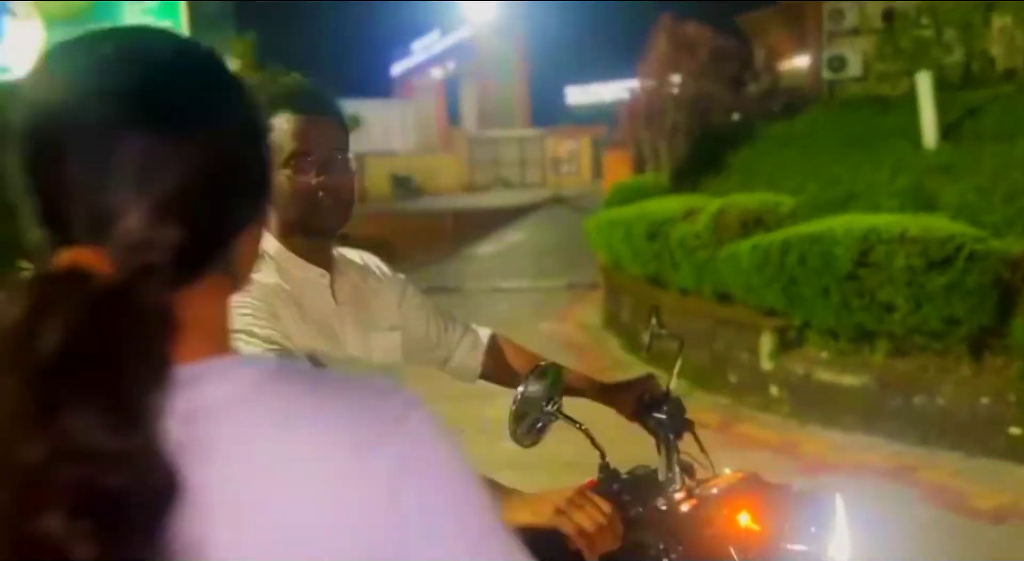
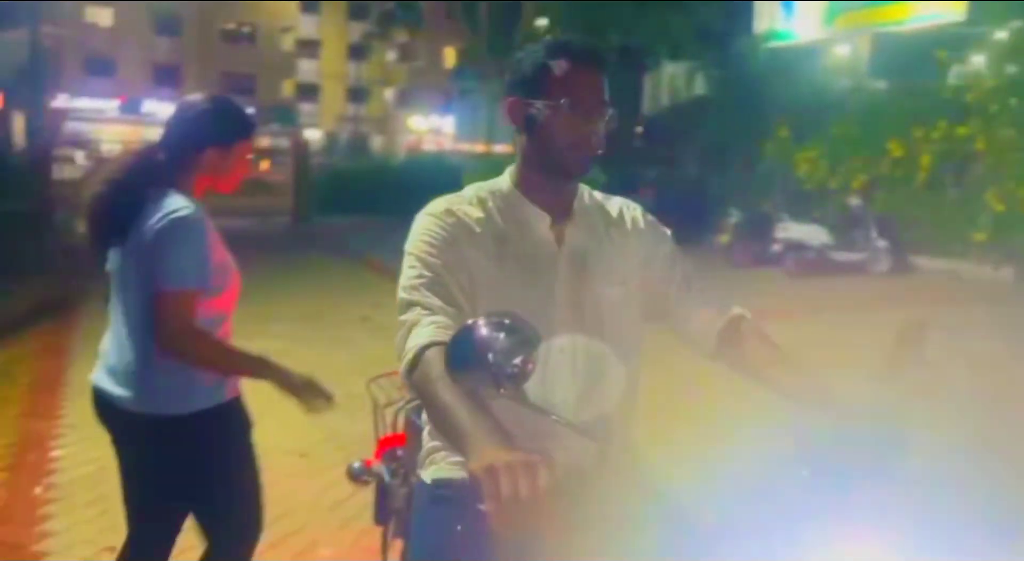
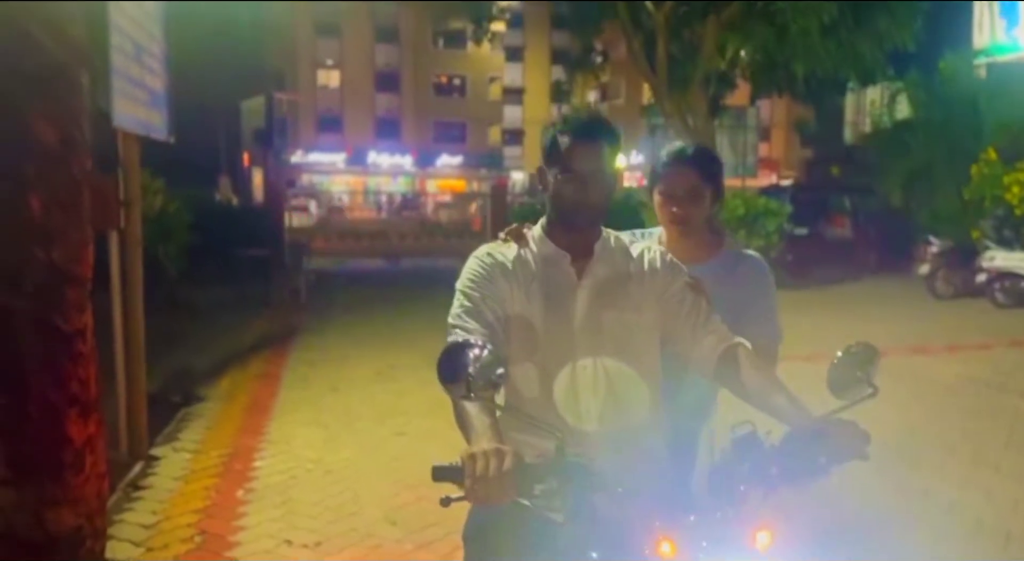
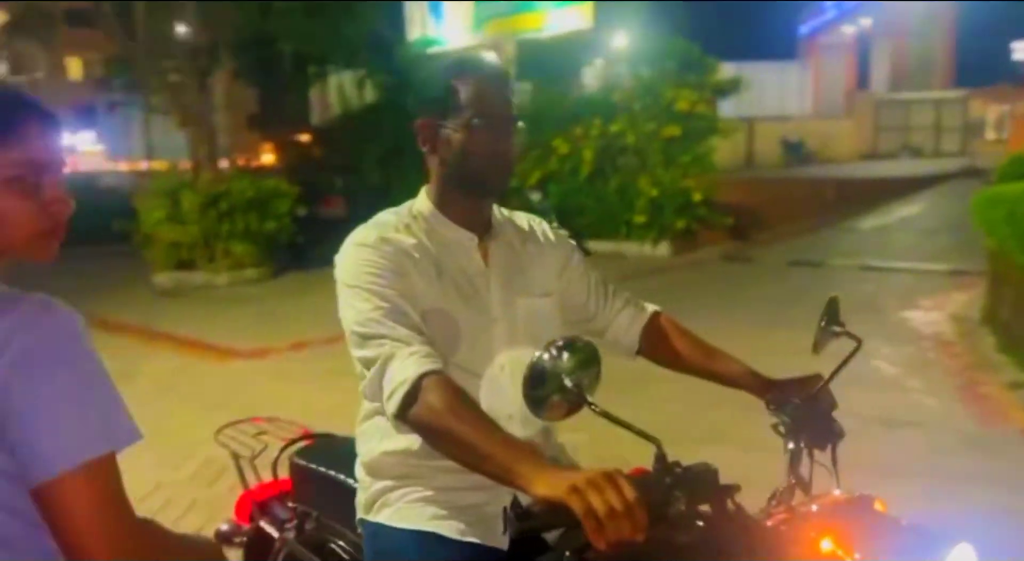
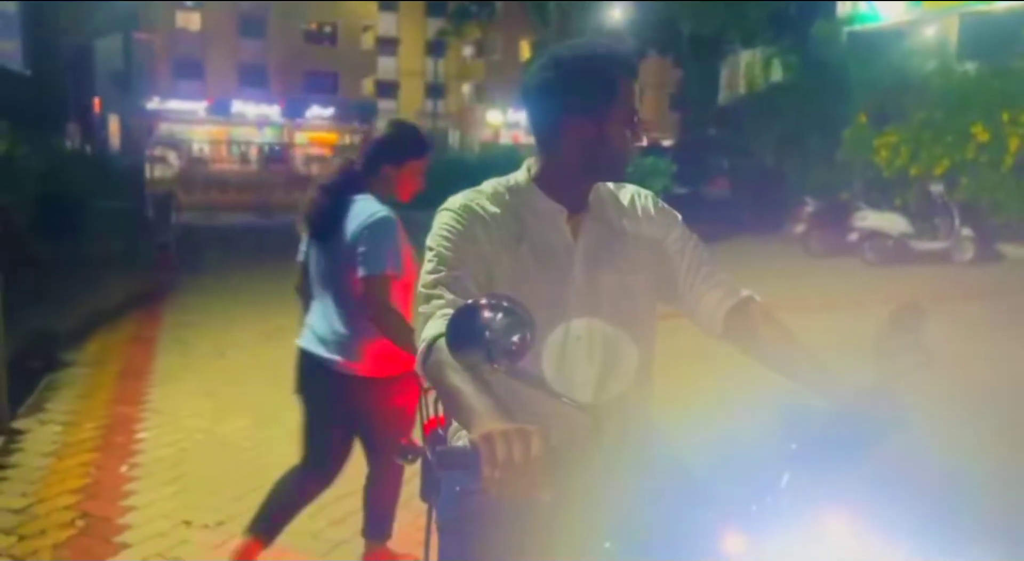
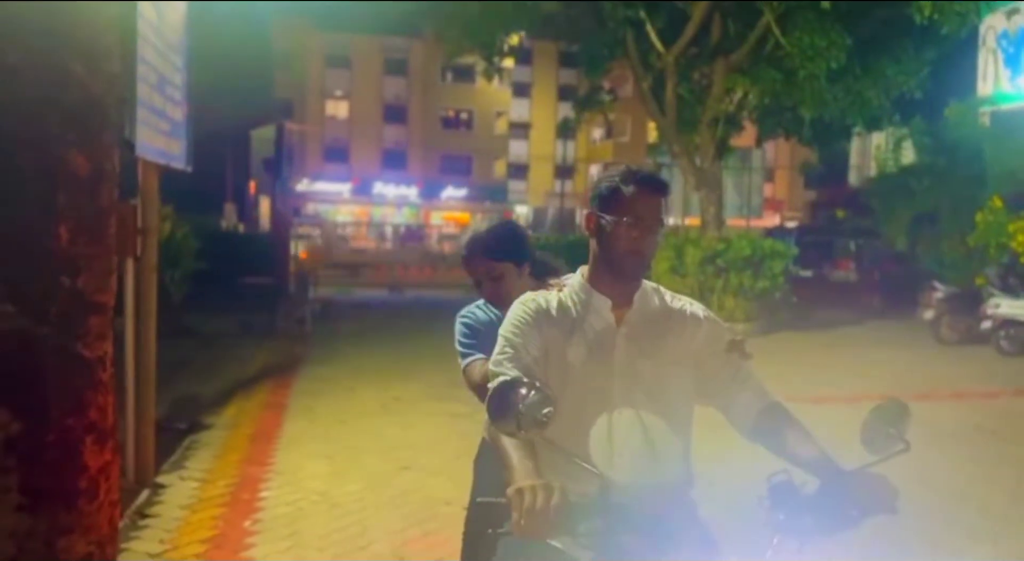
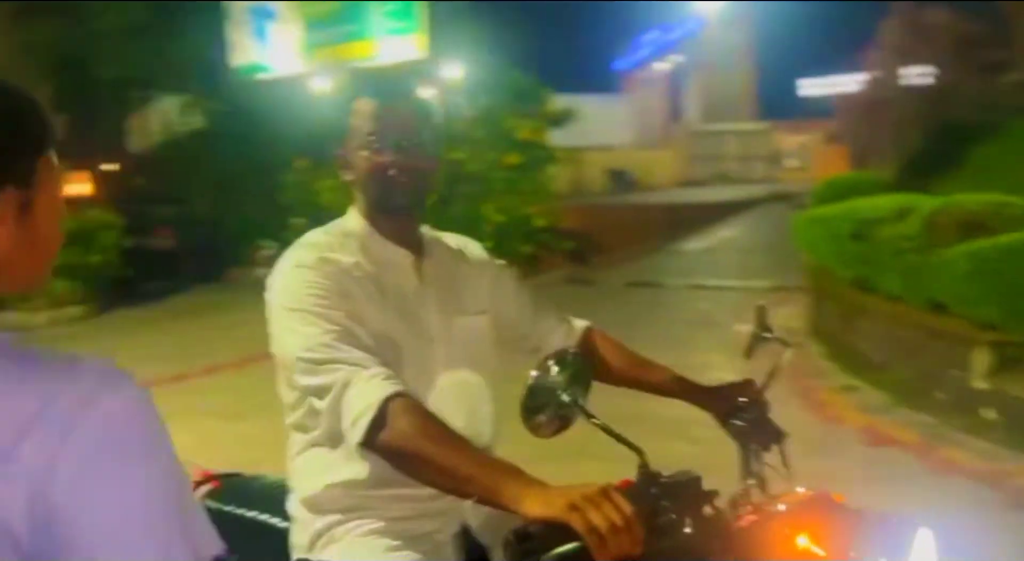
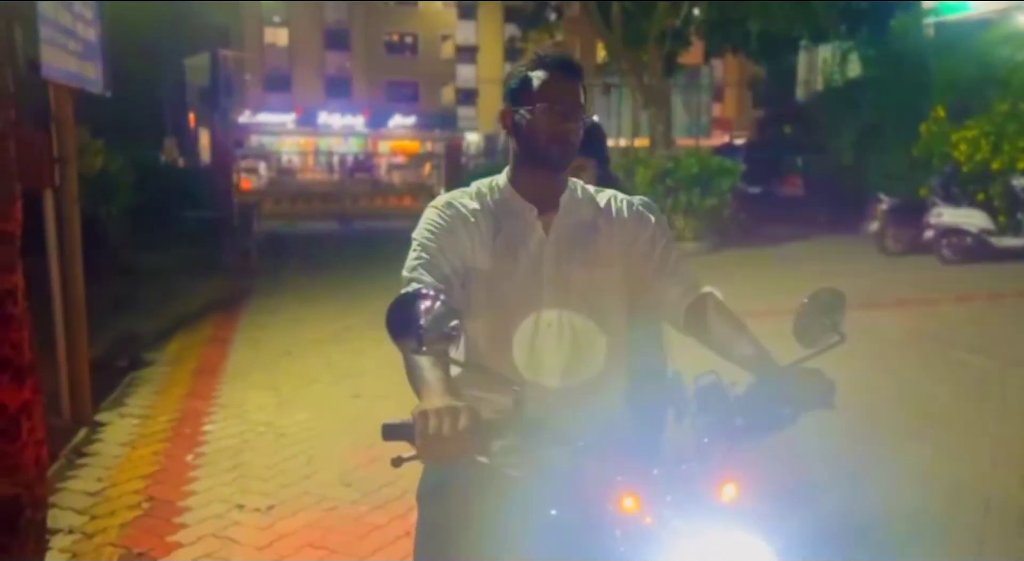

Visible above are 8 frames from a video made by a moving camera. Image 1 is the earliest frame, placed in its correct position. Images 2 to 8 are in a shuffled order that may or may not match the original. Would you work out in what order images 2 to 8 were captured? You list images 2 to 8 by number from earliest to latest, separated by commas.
7, 4, 2, 5, 8, 3, 6
